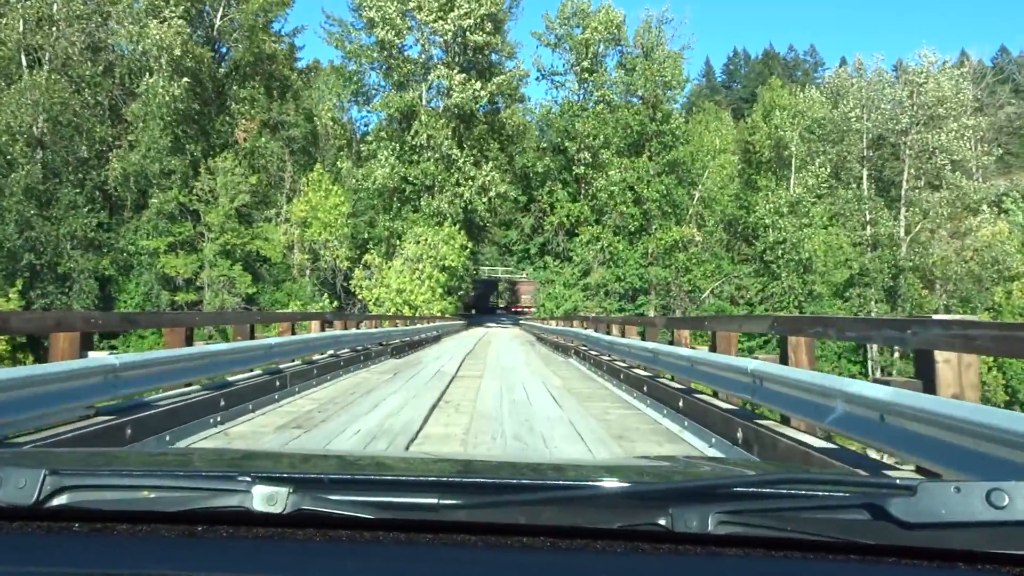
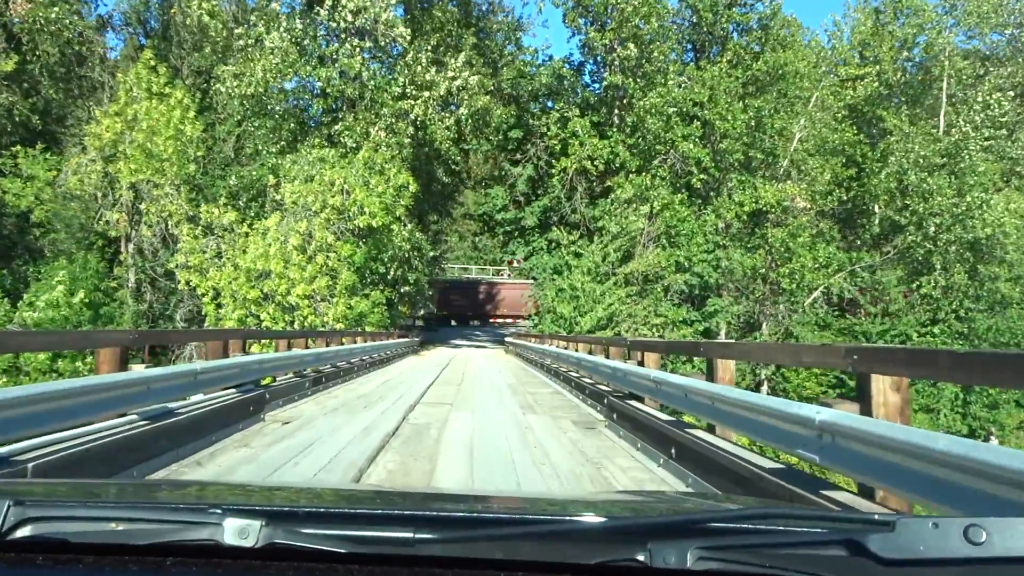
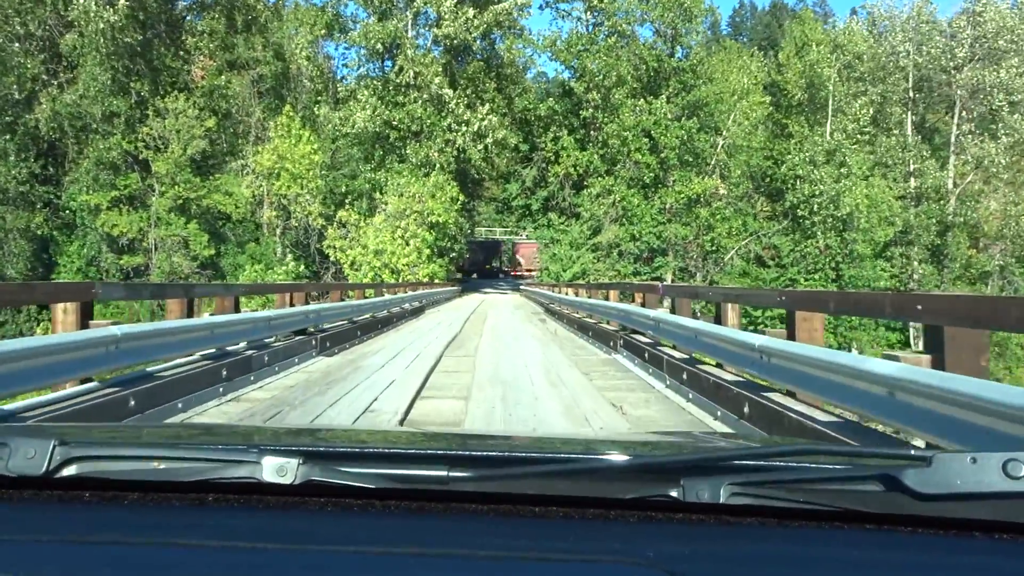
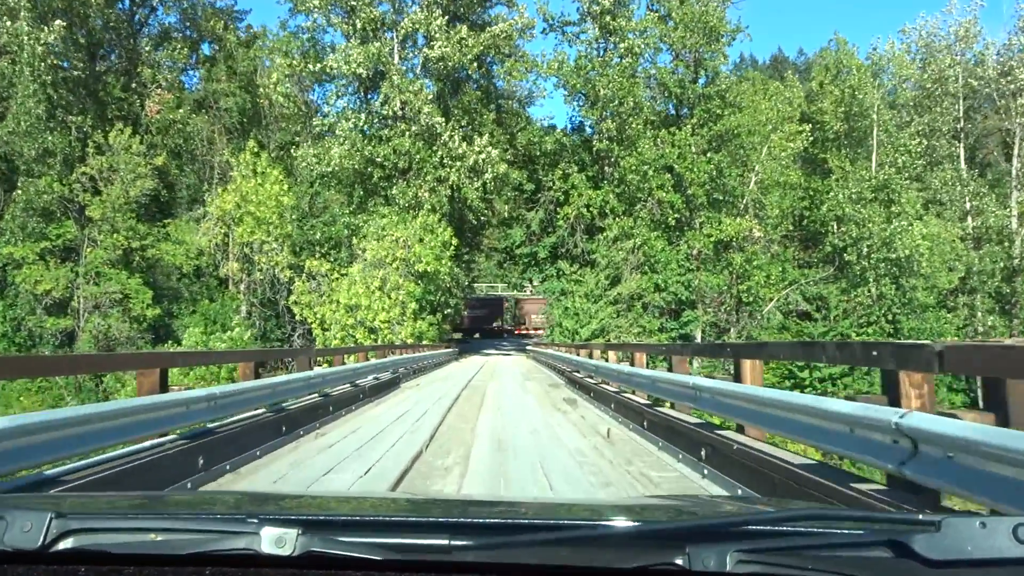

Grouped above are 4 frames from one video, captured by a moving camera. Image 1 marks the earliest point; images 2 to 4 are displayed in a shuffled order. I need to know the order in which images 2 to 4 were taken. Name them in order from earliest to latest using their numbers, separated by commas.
3, 4, 2
